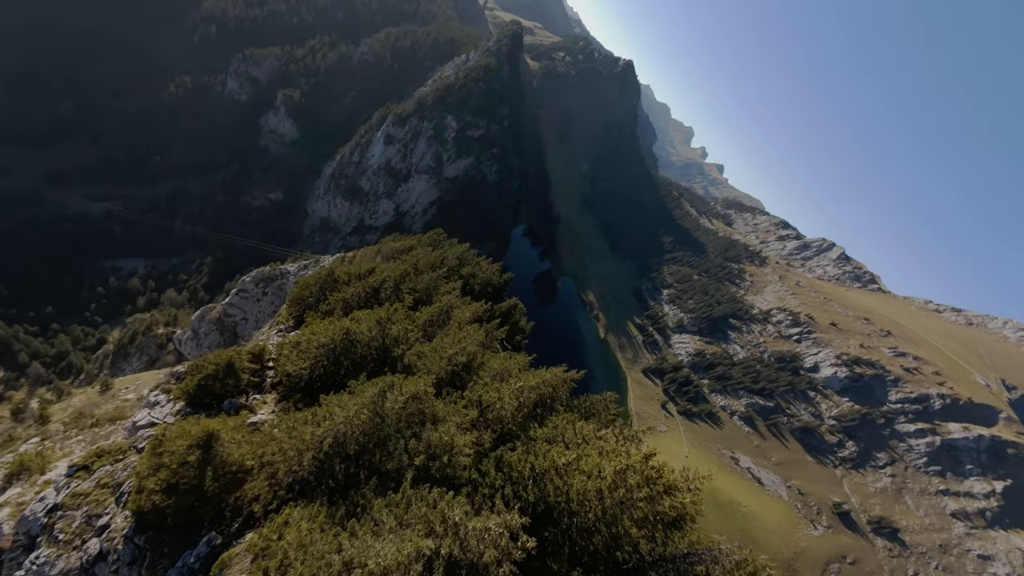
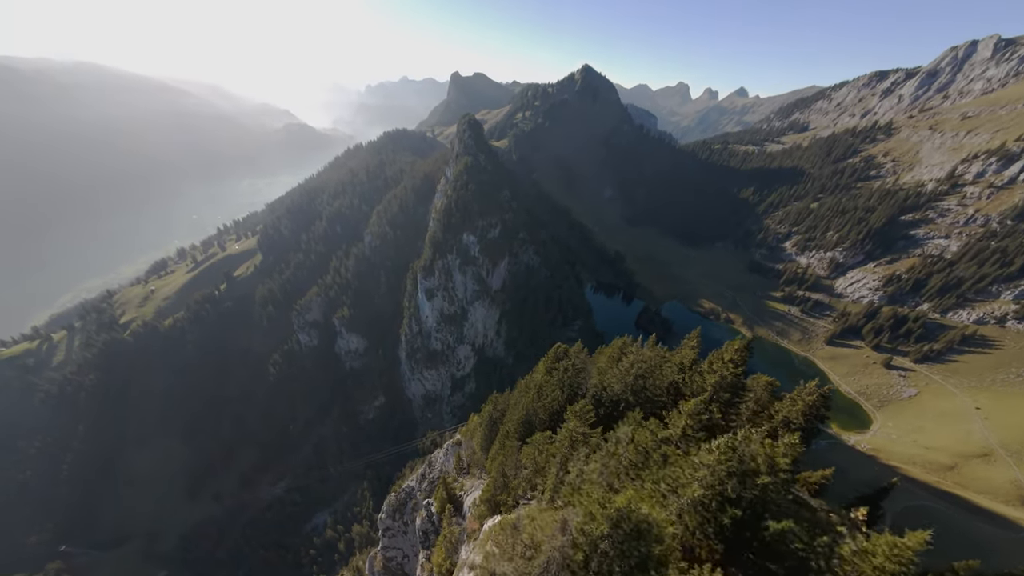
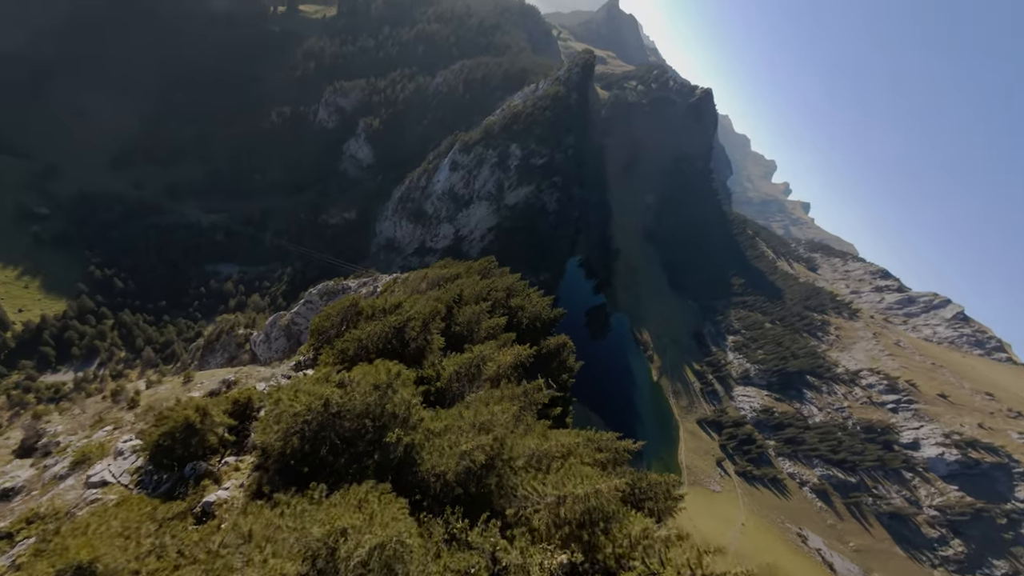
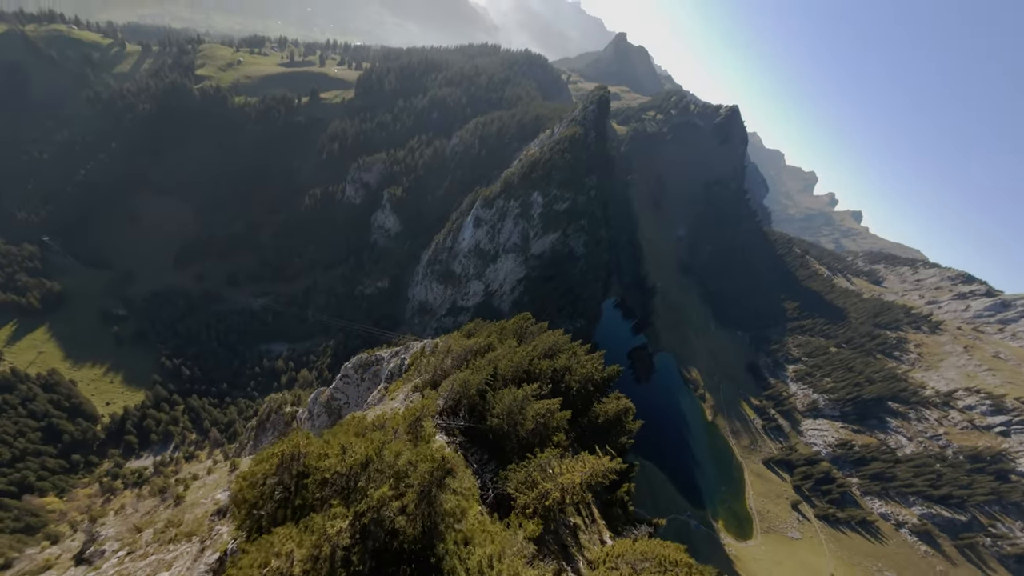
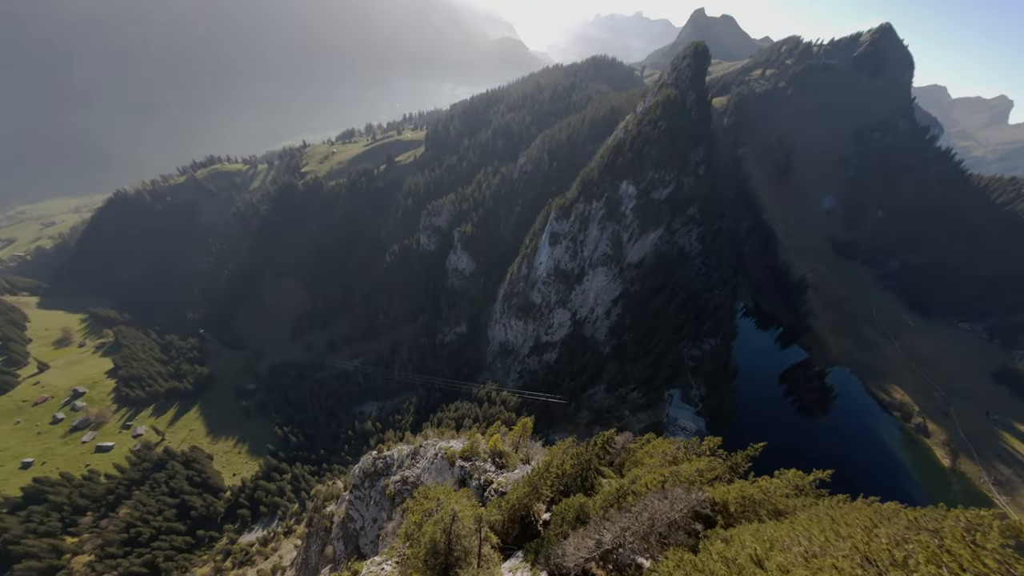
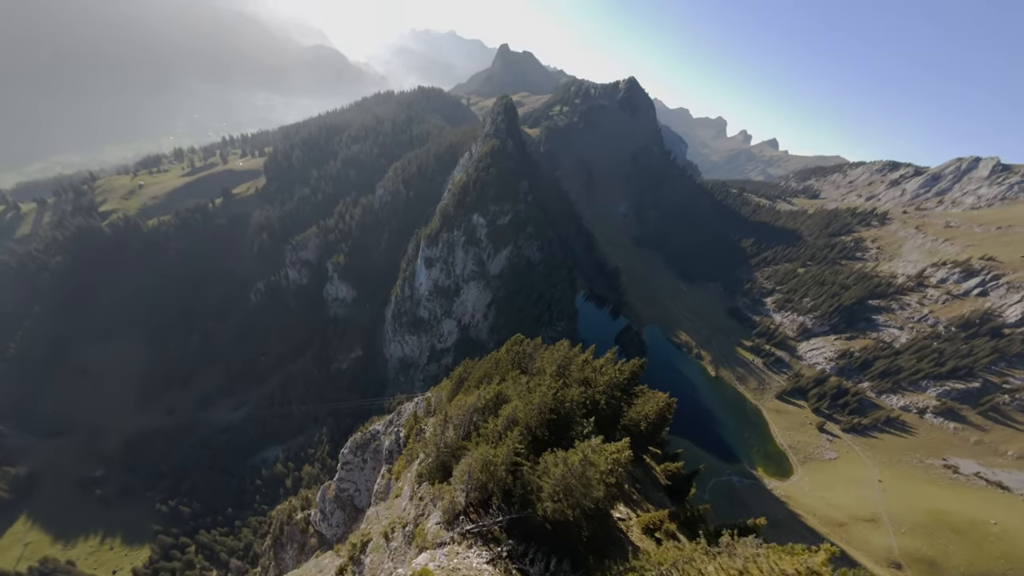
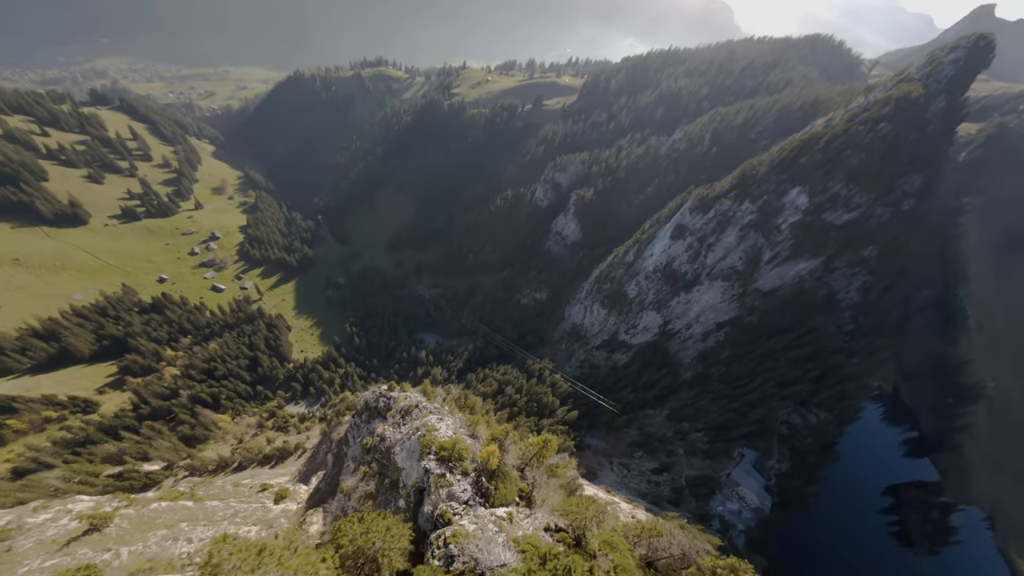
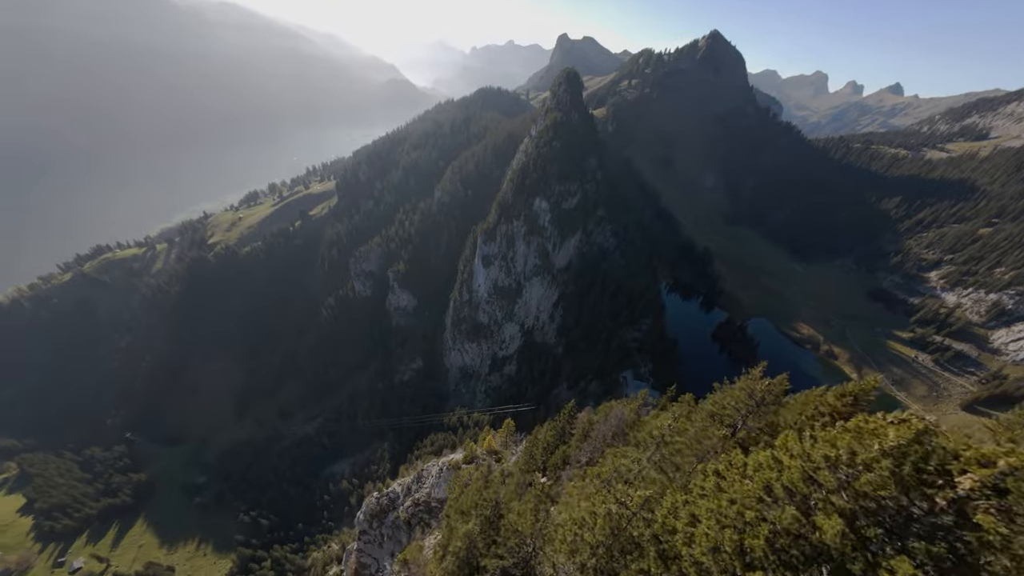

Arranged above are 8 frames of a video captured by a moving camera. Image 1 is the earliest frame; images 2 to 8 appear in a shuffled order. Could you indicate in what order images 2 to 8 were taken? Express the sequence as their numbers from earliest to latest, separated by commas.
3, 4, 6, 2, 8, 5, 7
